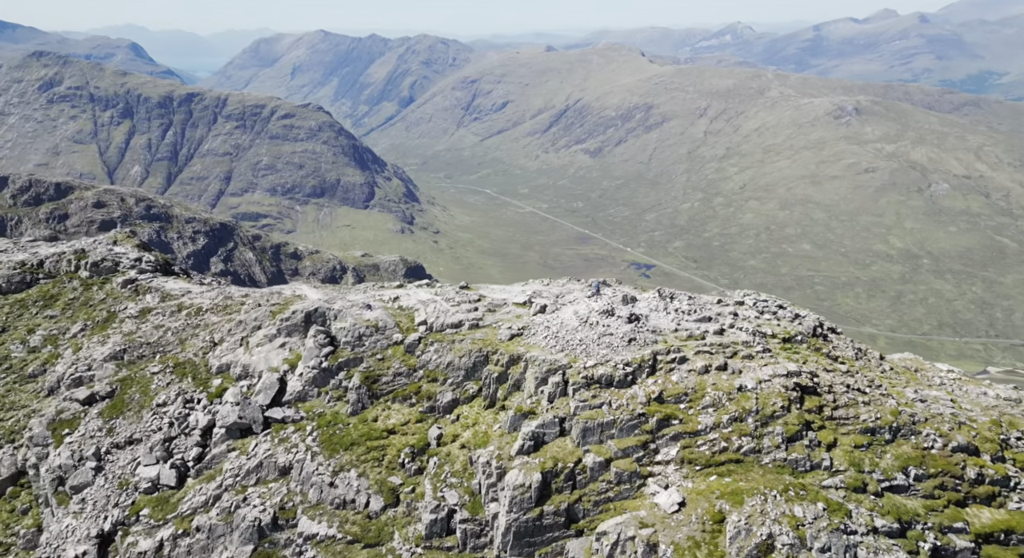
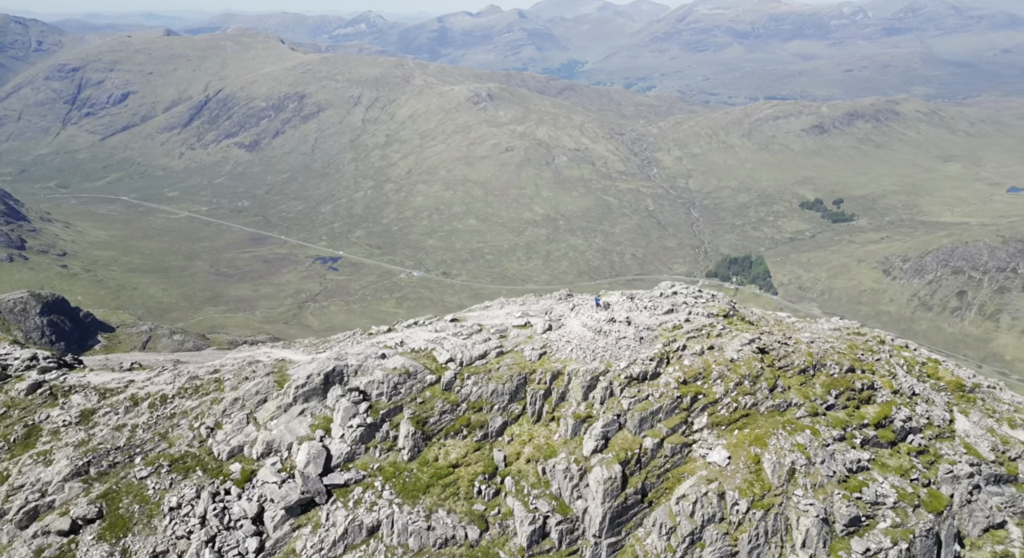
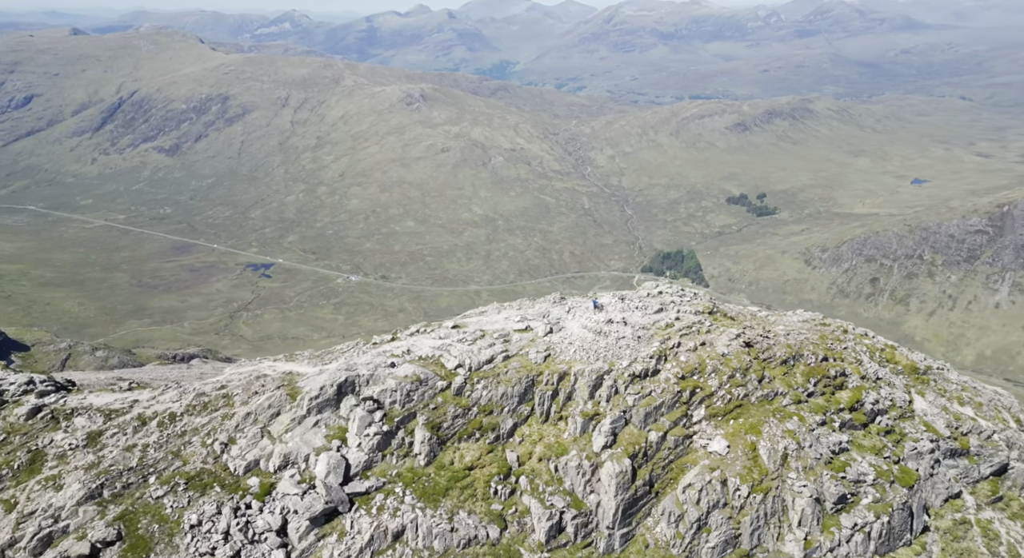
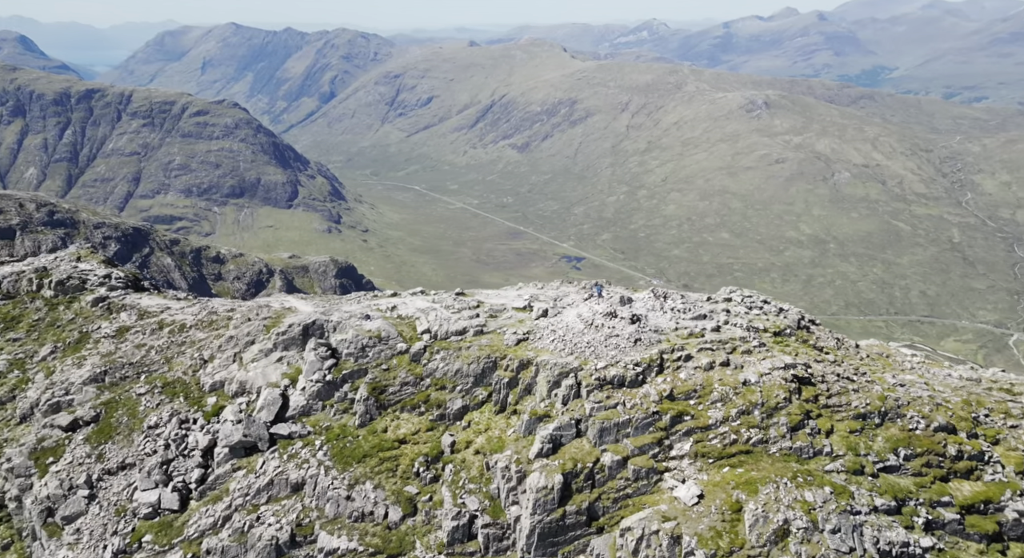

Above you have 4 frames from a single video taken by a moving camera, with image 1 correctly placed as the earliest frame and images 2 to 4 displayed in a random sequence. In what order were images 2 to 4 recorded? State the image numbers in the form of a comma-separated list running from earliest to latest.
4, 2, 3
